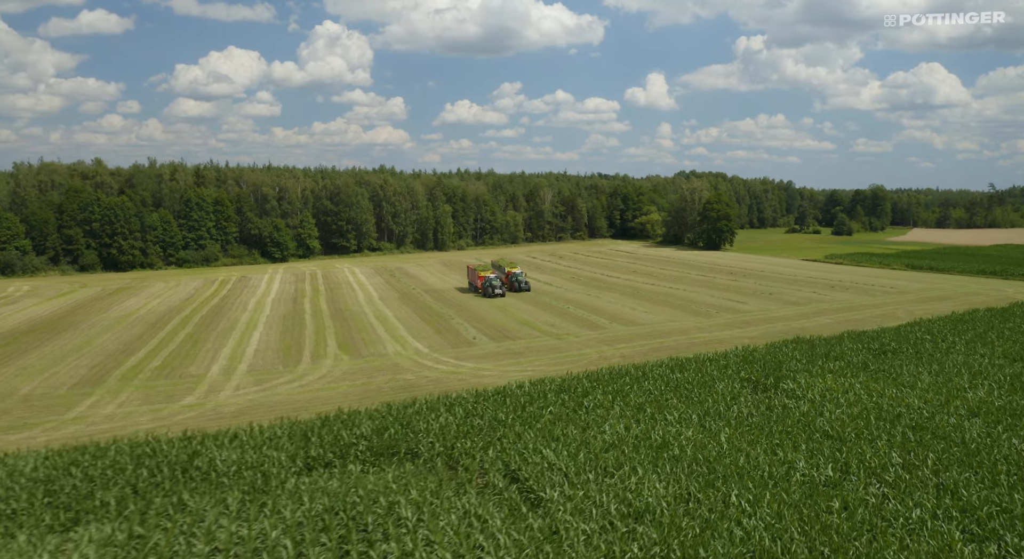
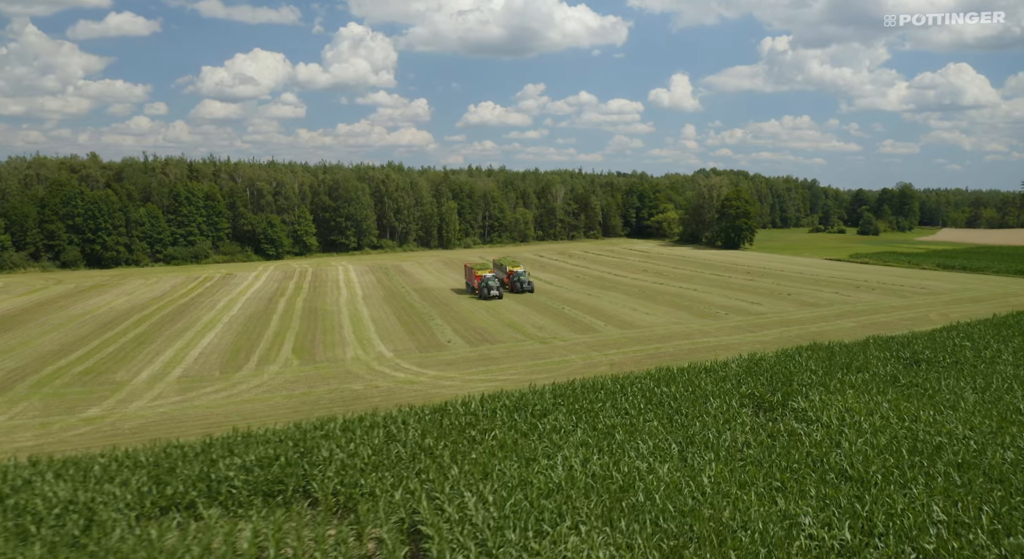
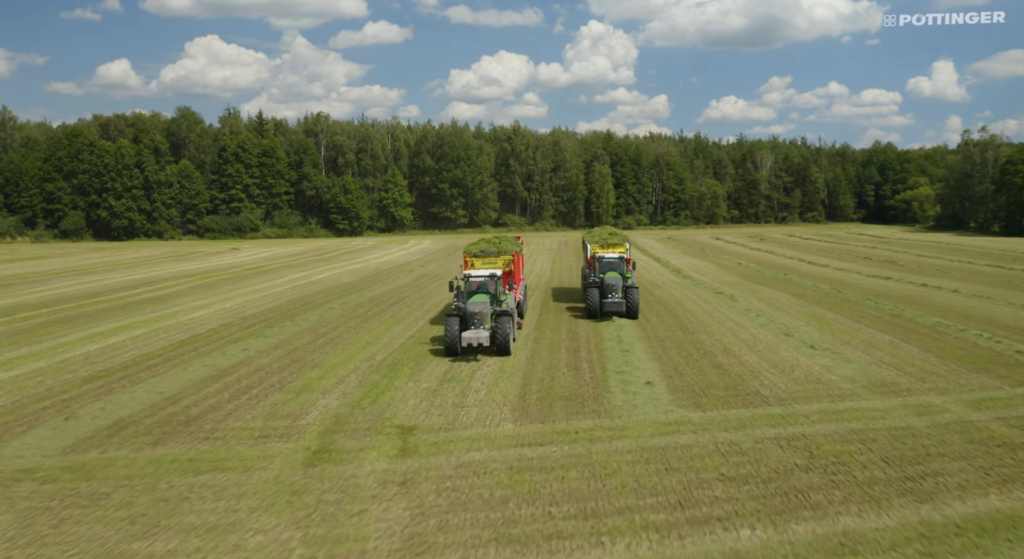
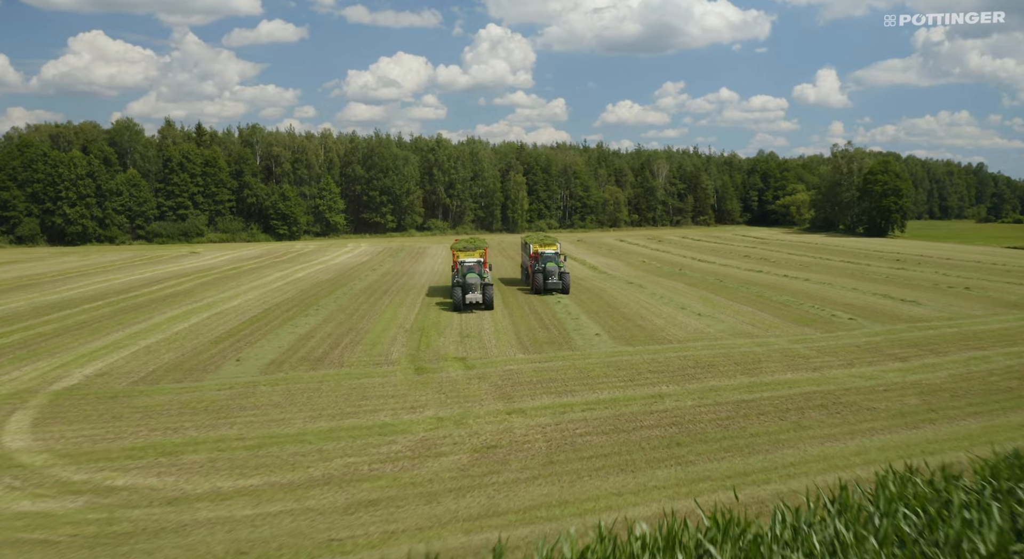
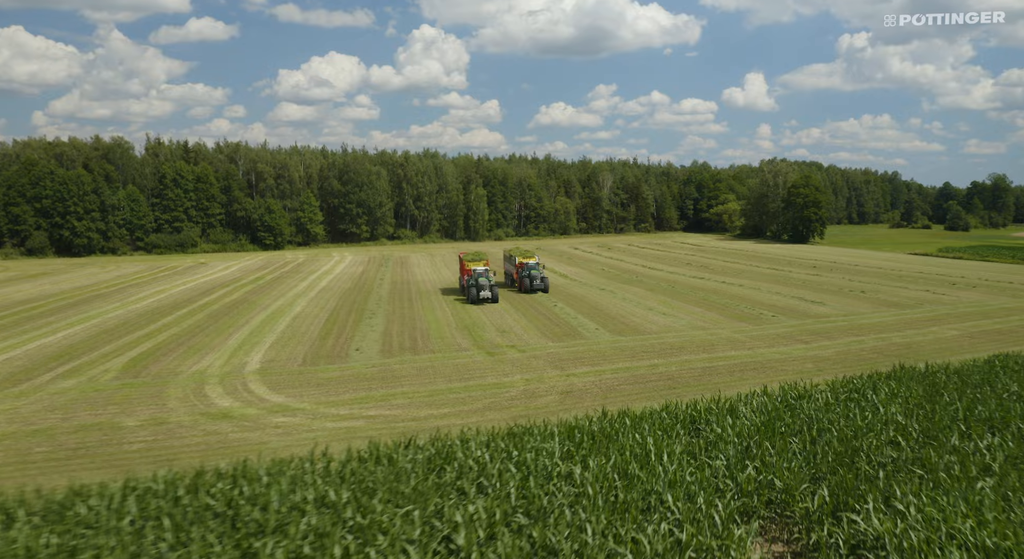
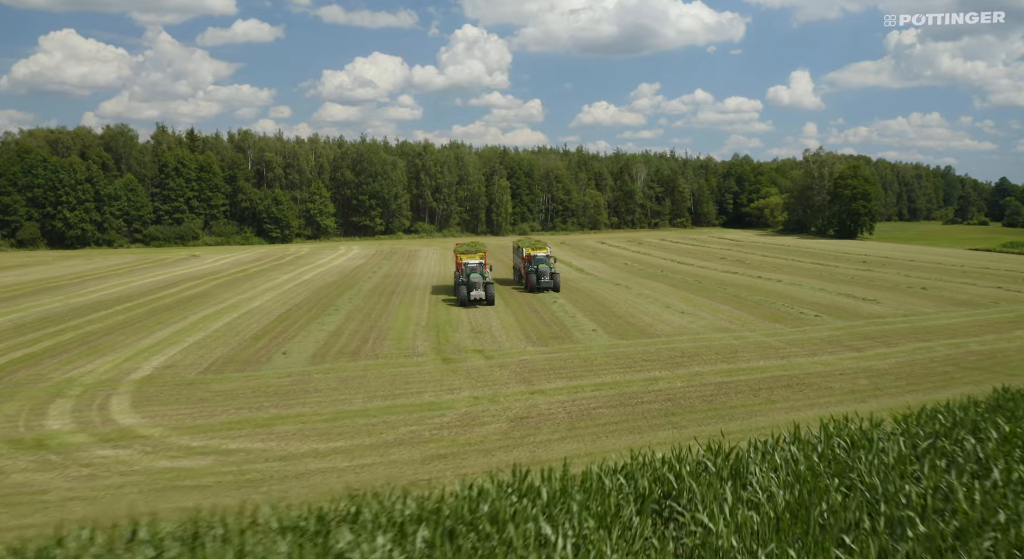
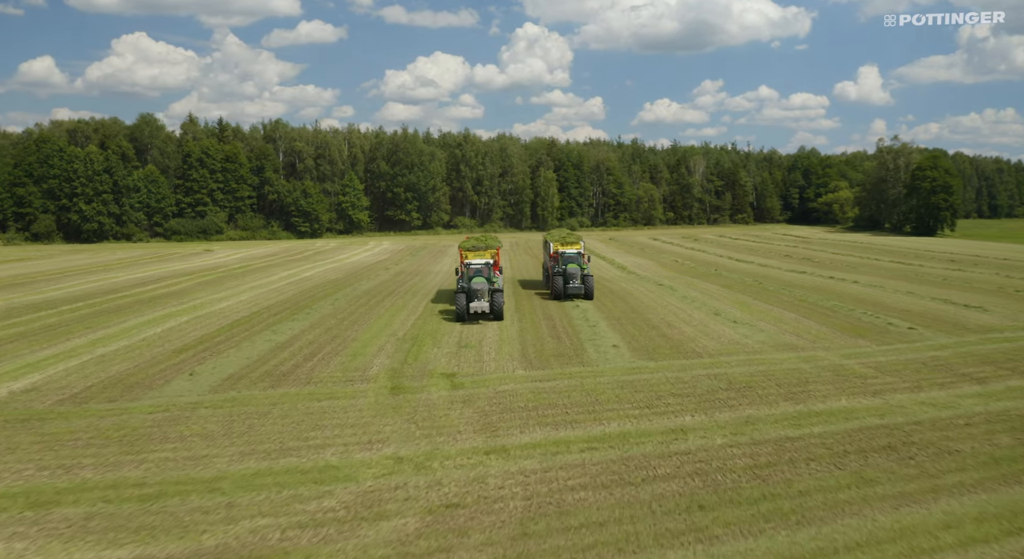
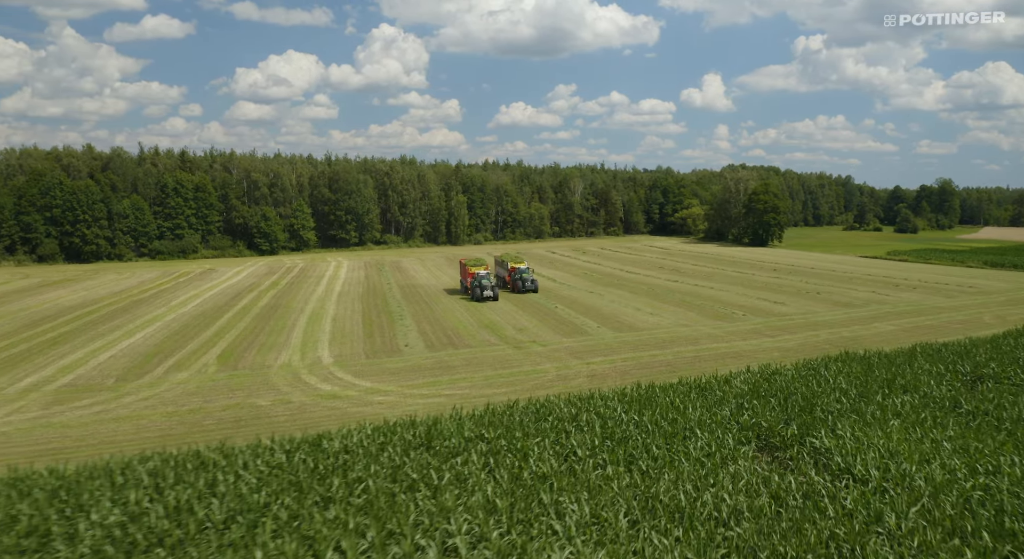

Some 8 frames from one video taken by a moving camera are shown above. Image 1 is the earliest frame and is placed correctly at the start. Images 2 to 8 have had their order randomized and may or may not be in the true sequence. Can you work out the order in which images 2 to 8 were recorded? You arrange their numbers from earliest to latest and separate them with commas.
2, 8, 5, 6, 4, 7, 3
